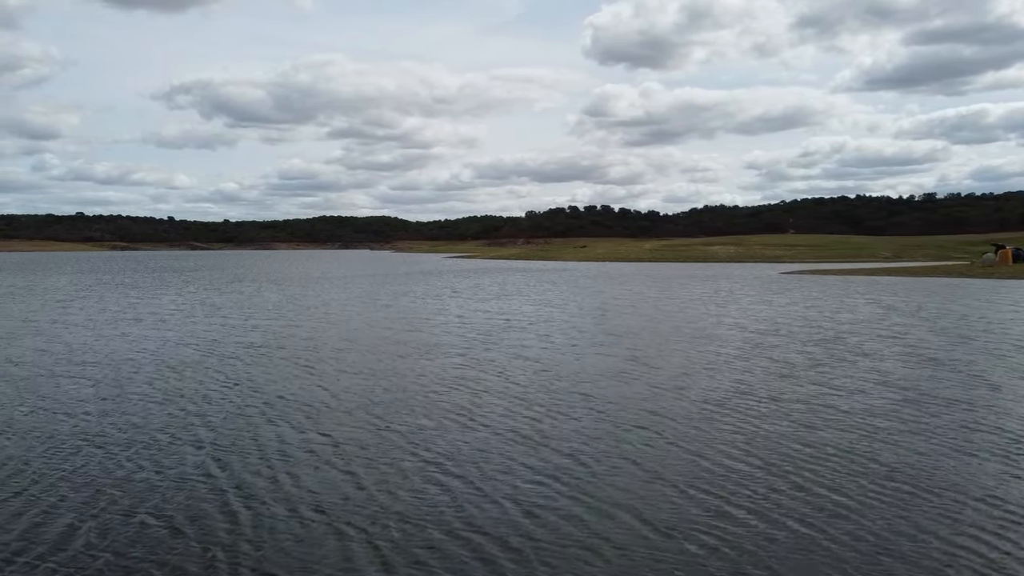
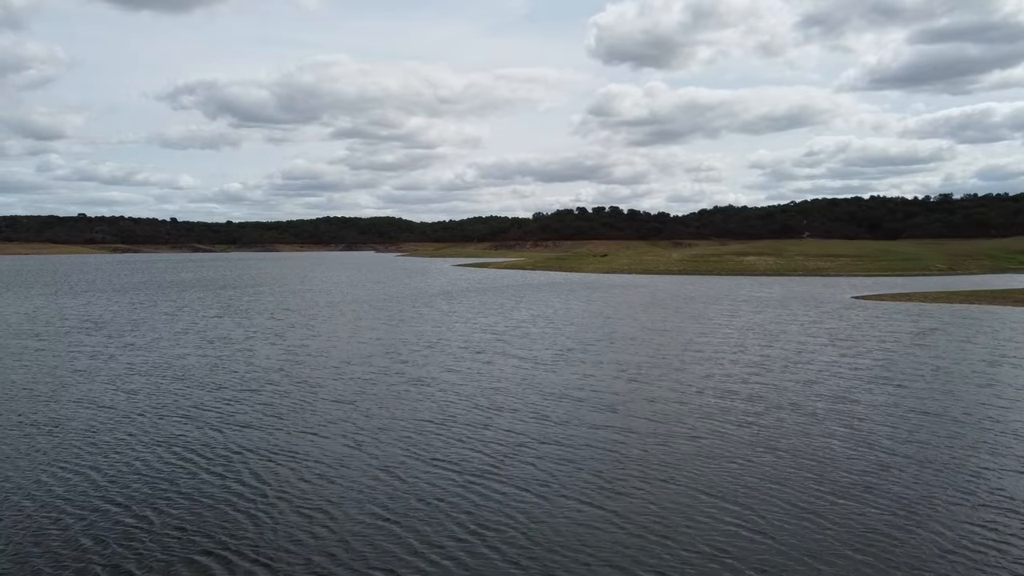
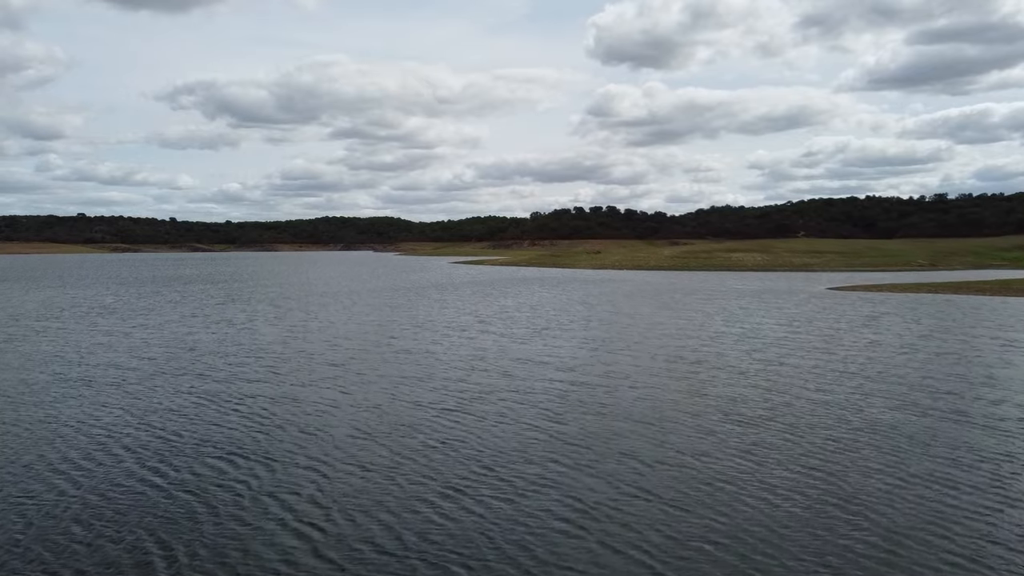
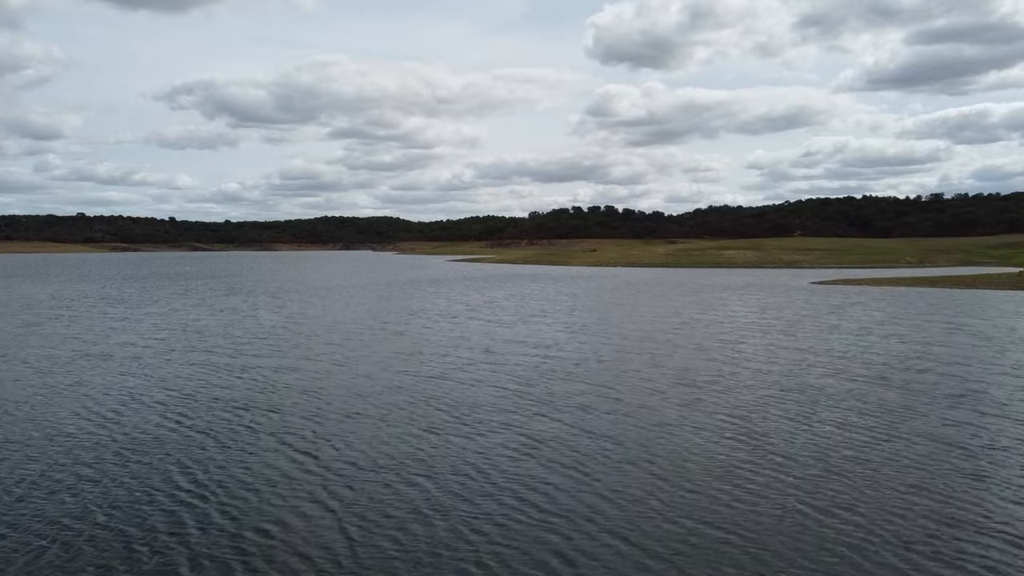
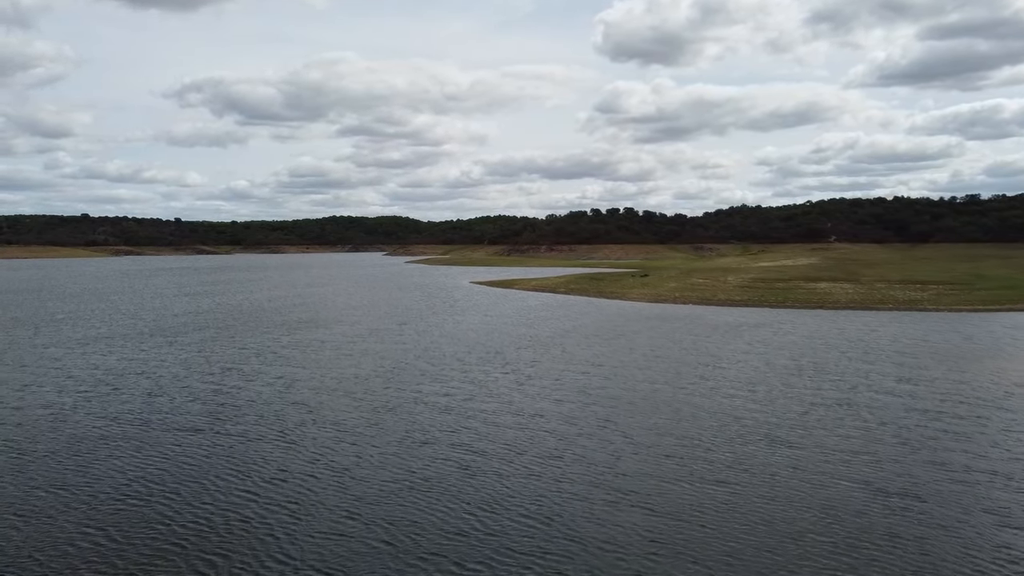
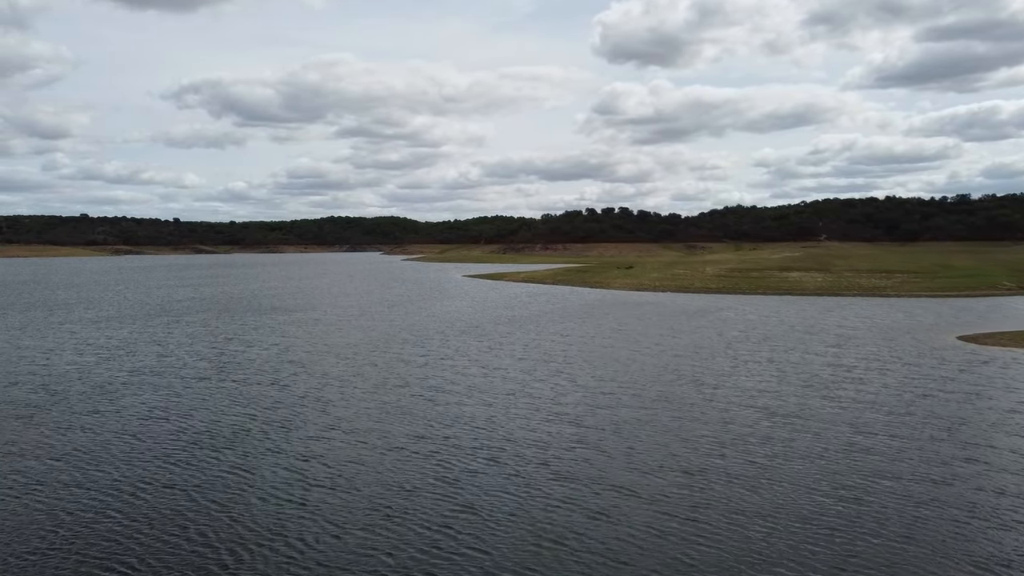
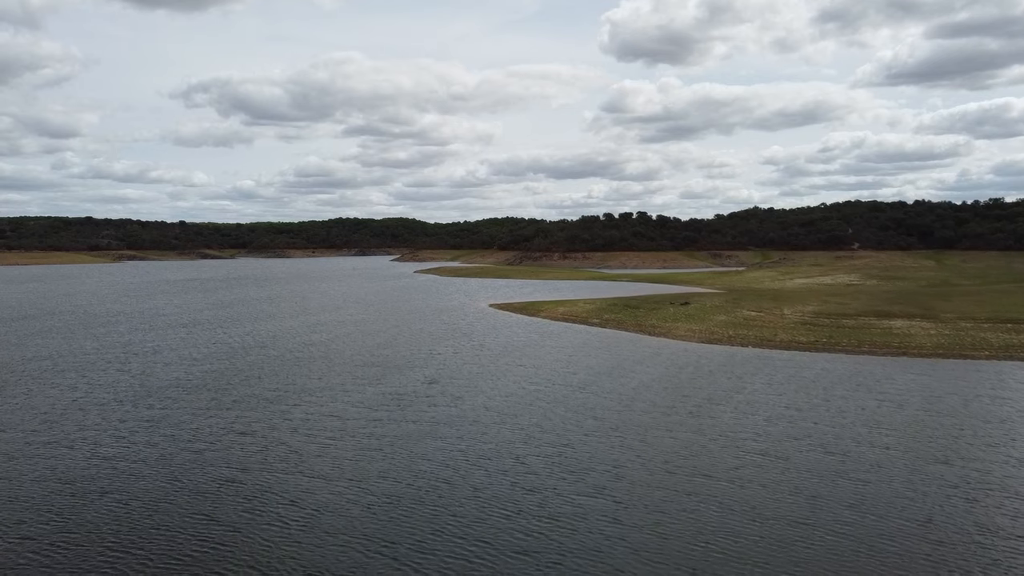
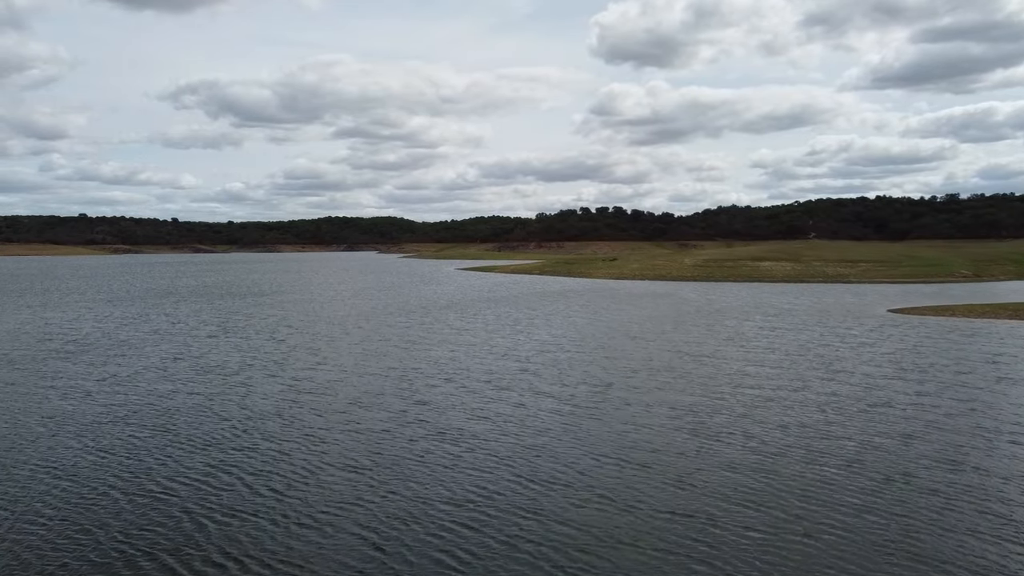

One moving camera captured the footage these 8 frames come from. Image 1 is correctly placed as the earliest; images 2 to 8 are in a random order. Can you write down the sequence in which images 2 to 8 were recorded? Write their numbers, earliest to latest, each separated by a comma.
4, 3, 2, 8, 6, 5, 7
